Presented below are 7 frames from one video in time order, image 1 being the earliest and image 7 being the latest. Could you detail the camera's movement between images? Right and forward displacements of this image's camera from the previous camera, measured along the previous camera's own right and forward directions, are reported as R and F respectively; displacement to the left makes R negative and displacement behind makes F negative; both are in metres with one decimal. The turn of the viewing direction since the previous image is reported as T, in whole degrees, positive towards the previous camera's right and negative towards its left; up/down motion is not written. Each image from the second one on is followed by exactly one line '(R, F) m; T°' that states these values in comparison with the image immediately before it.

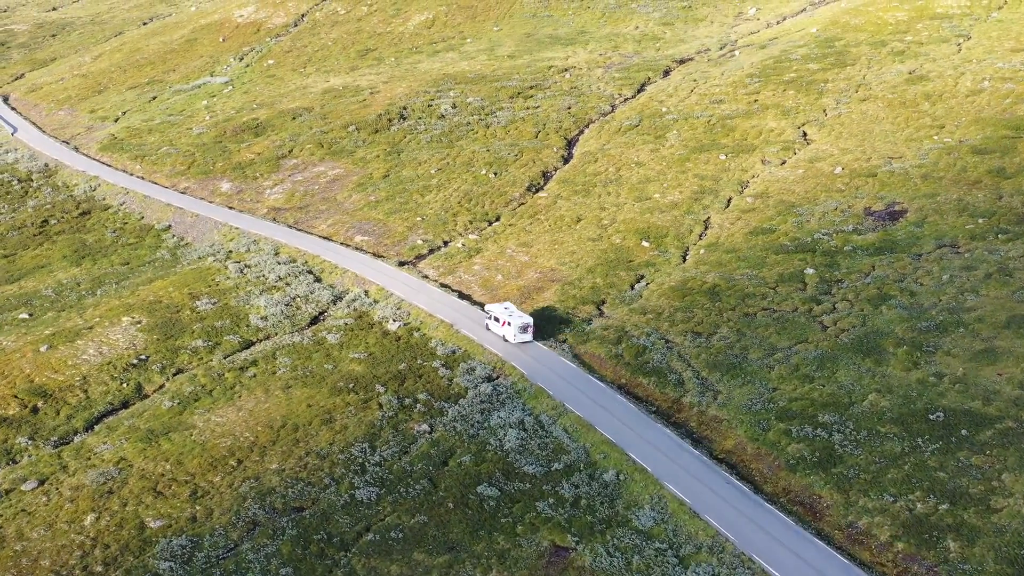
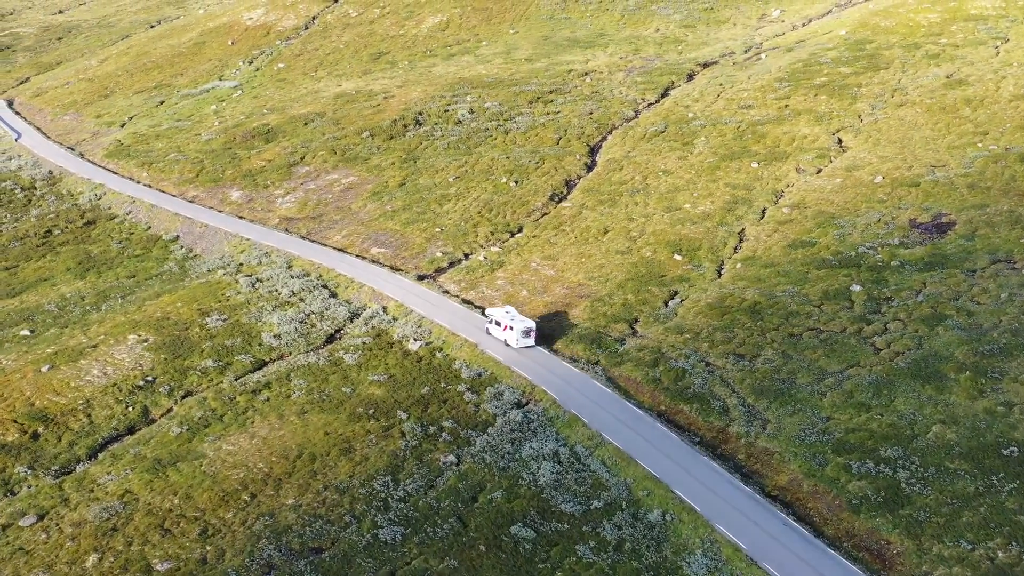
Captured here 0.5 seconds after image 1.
(-1.6, +2.9) m; 0°
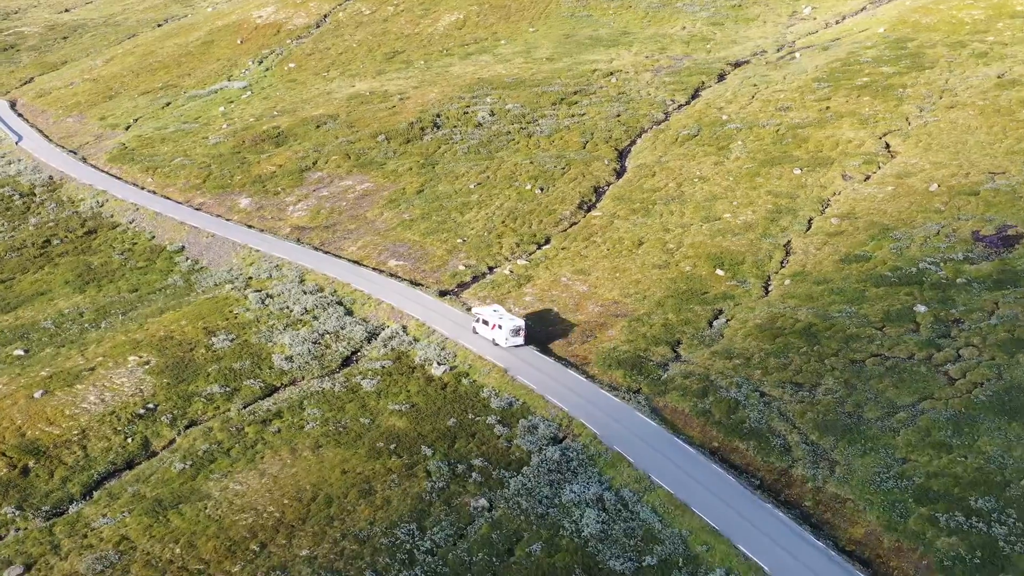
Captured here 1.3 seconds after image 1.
(-1.6, +3.9) m; -1°
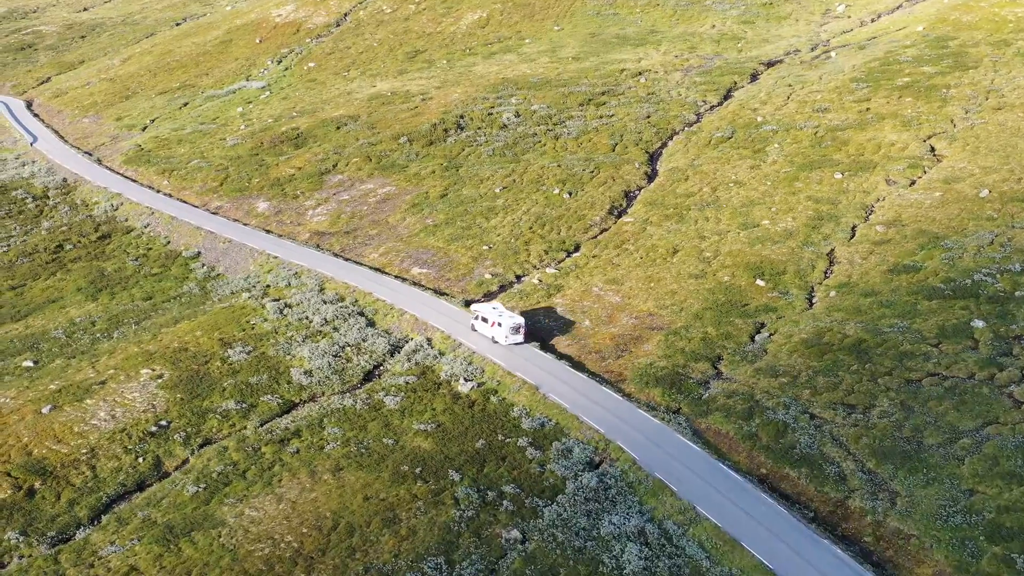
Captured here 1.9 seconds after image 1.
(-1.0, +2.4) m; -1°
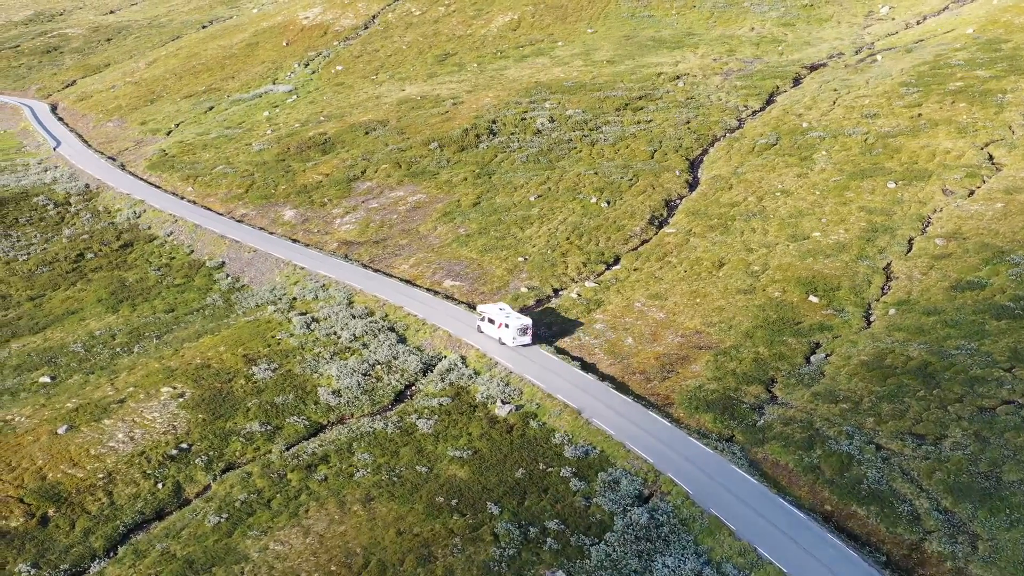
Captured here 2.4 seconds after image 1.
(-1.3, +2.5) m; -2°
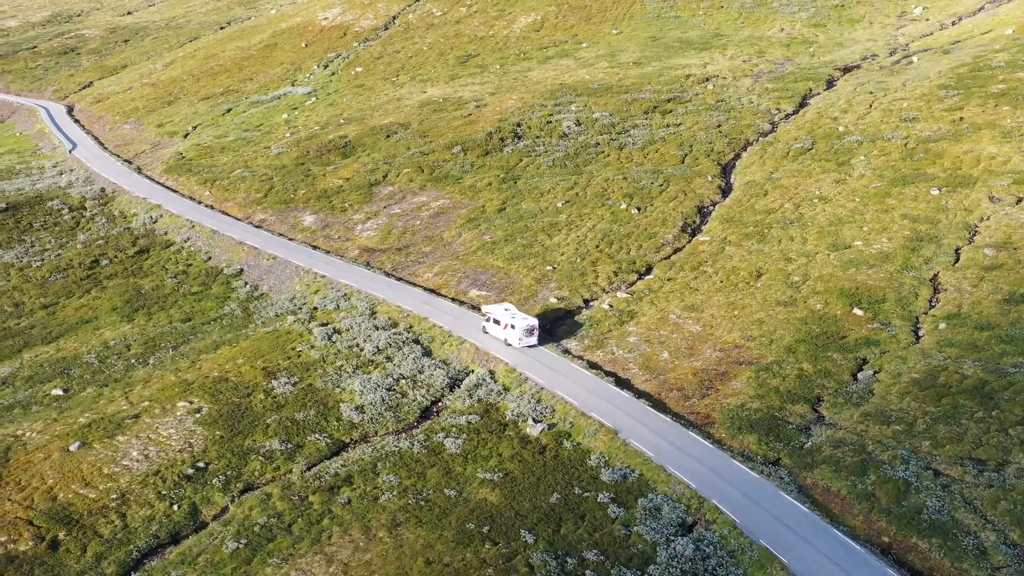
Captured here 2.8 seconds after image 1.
(-1.1, +1.9) m; -1°
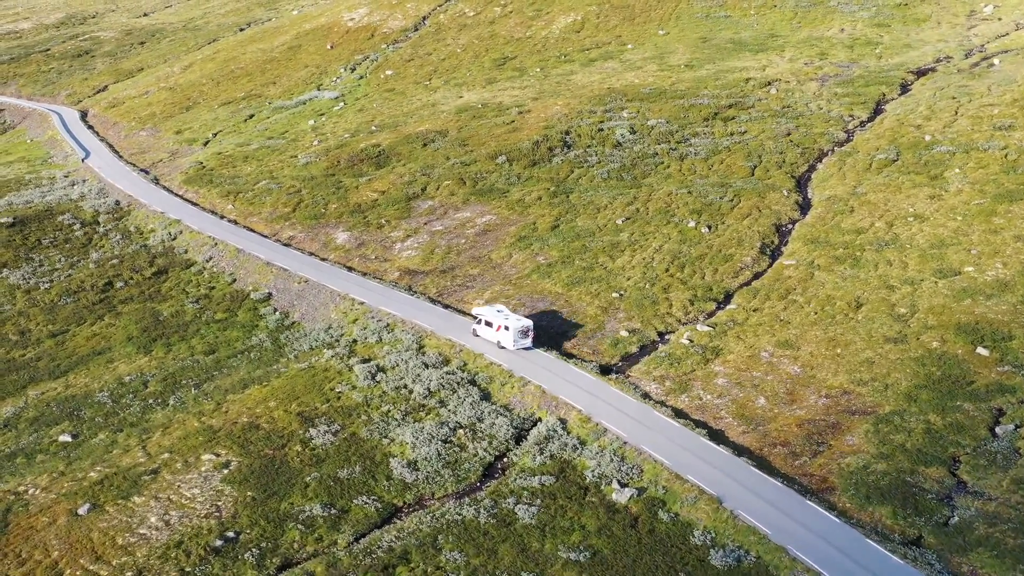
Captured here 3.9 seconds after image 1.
(-3.3, +5.6) m; -1°
